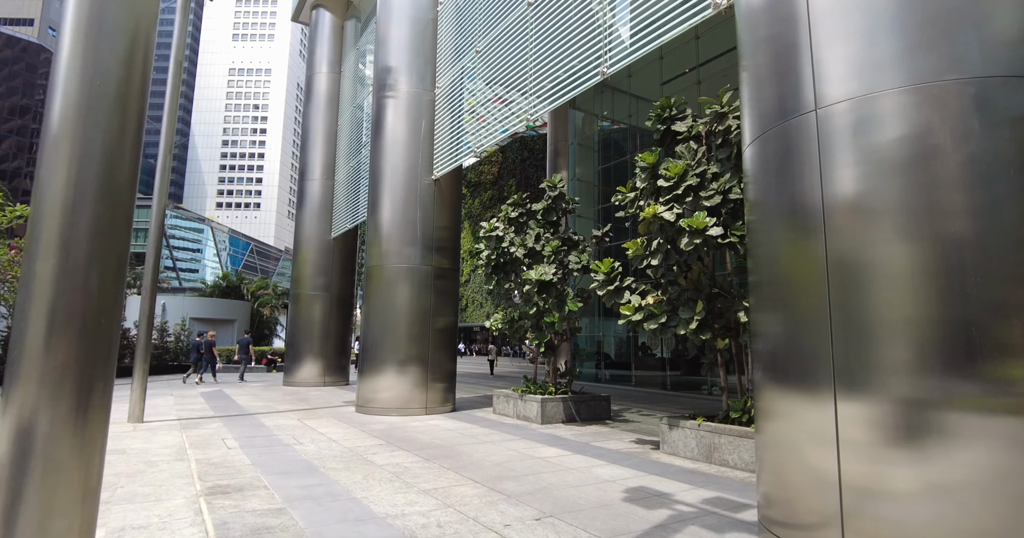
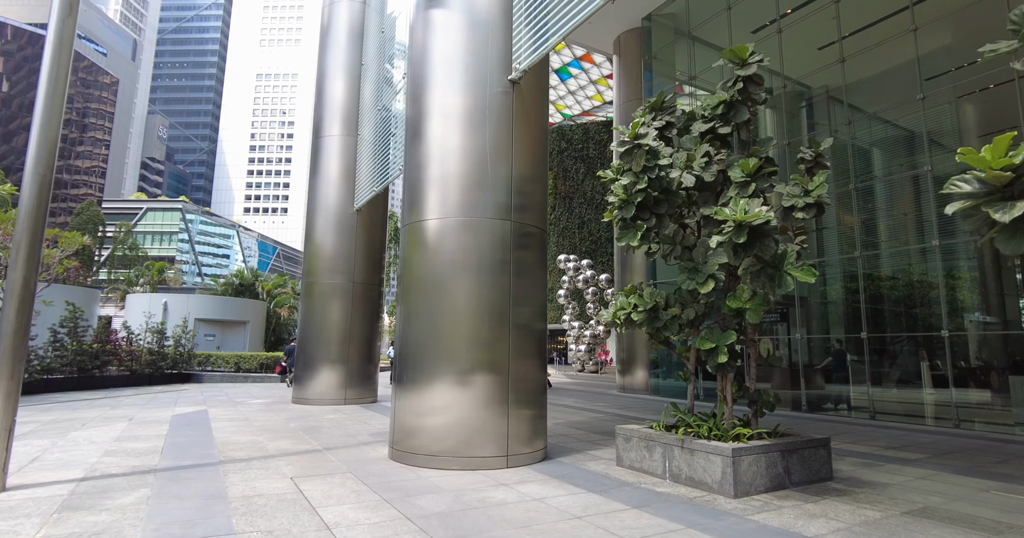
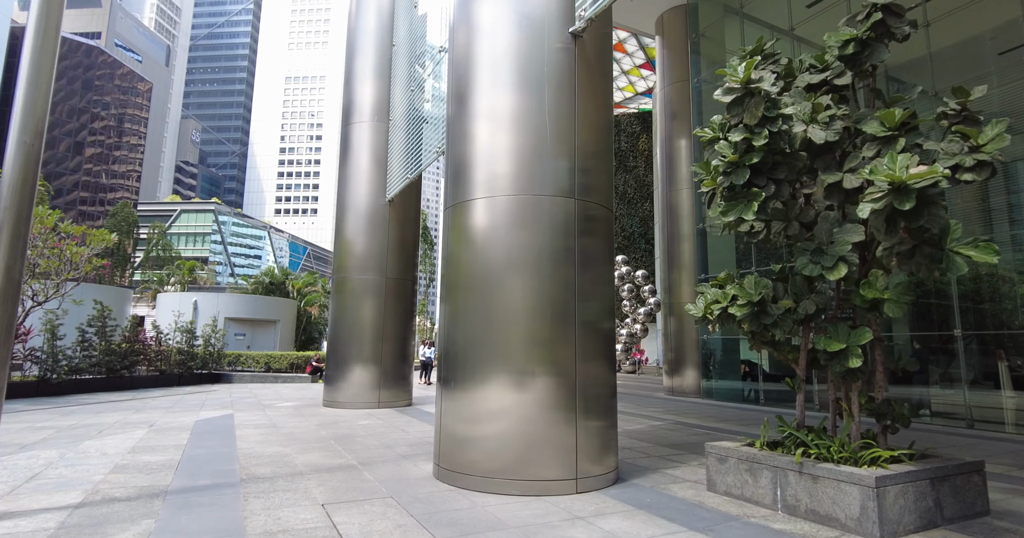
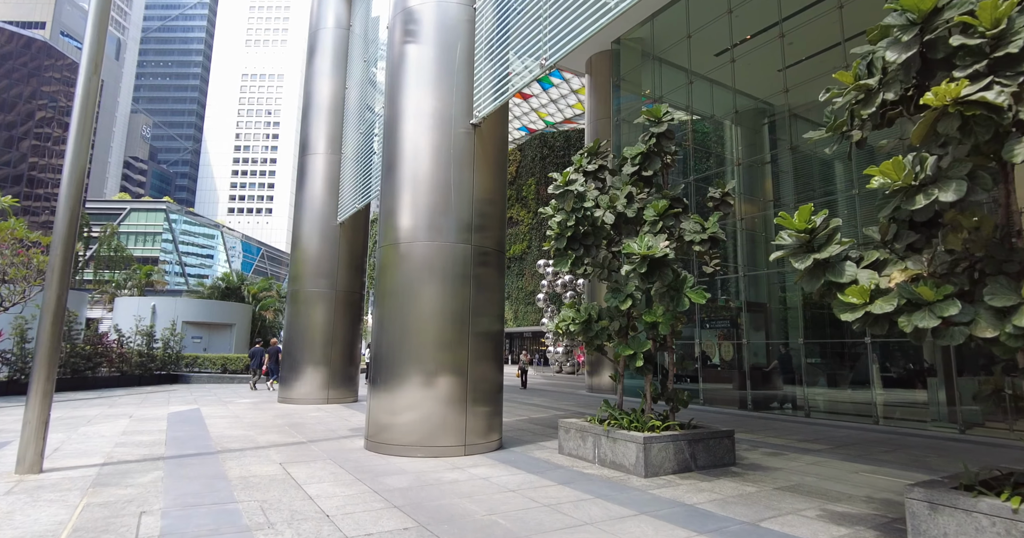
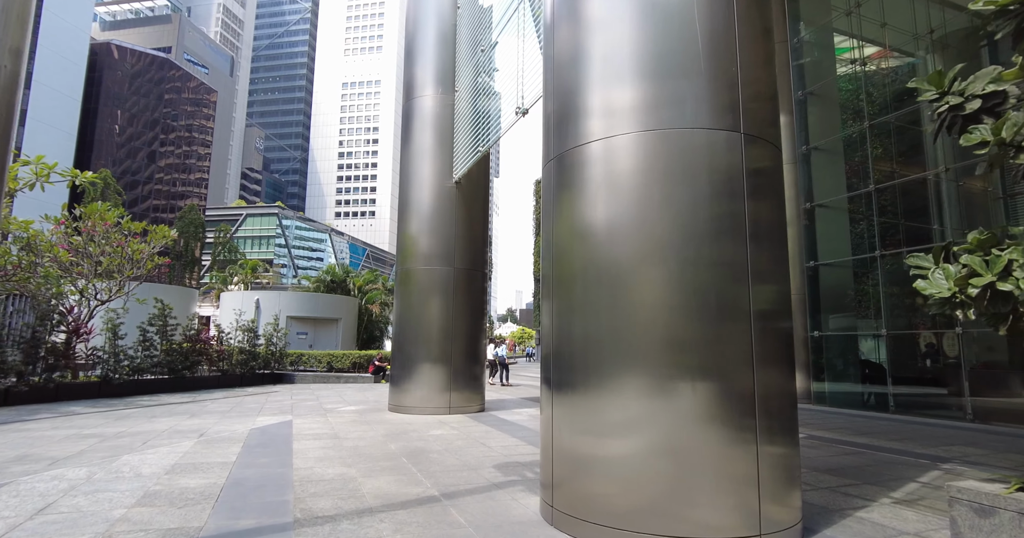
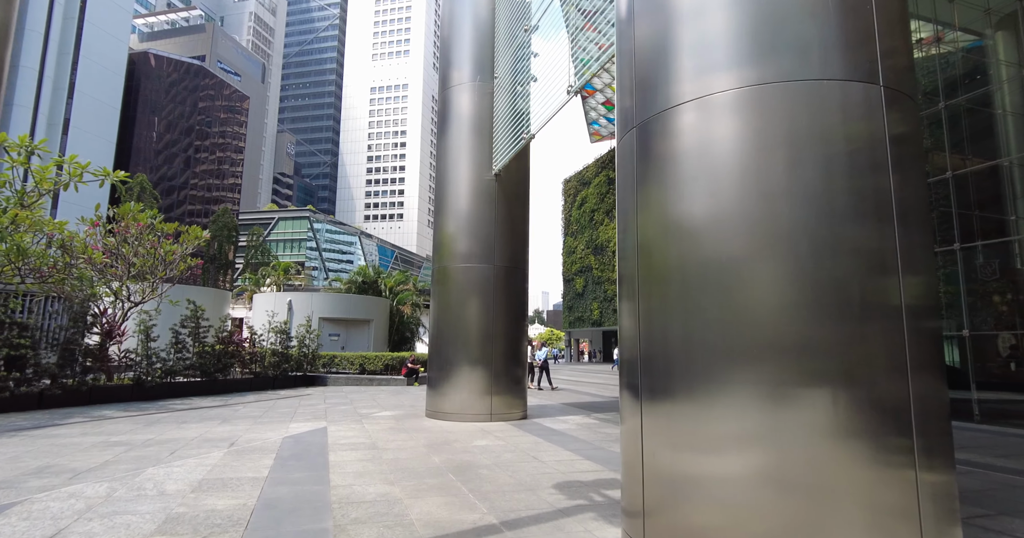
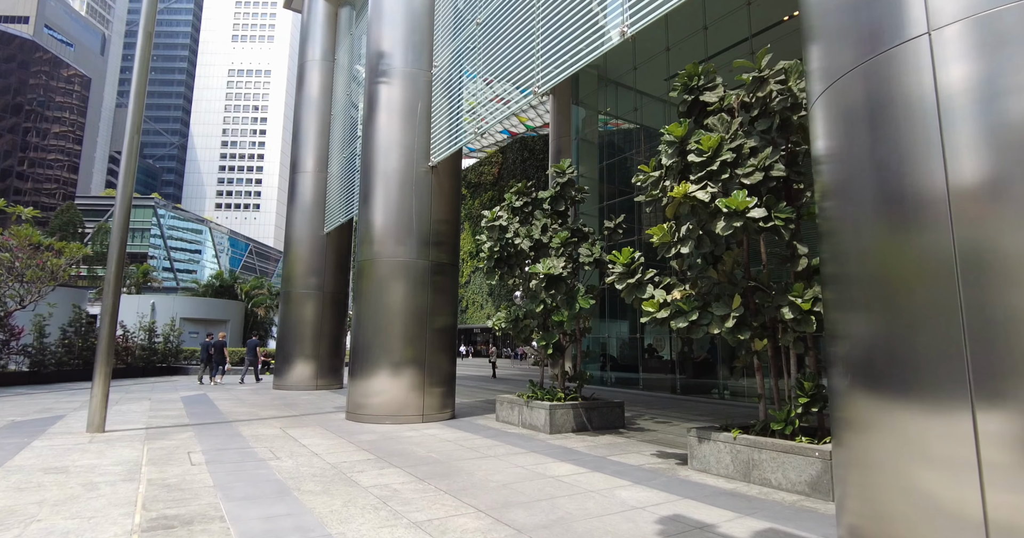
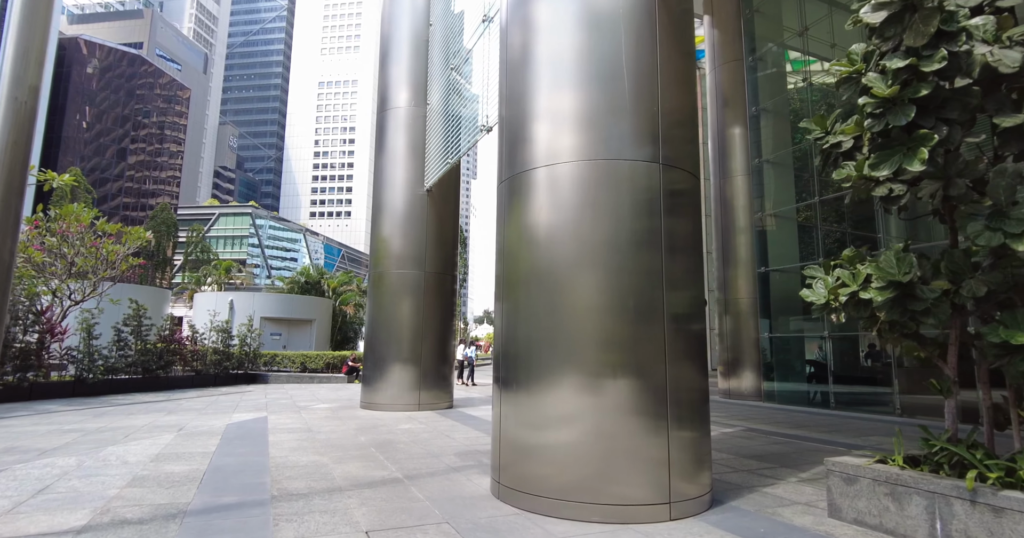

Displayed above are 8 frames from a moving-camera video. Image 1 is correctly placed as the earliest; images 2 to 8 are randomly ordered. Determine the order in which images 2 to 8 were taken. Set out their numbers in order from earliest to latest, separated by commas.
7, 4, 2, 3, 8, 5, 6
